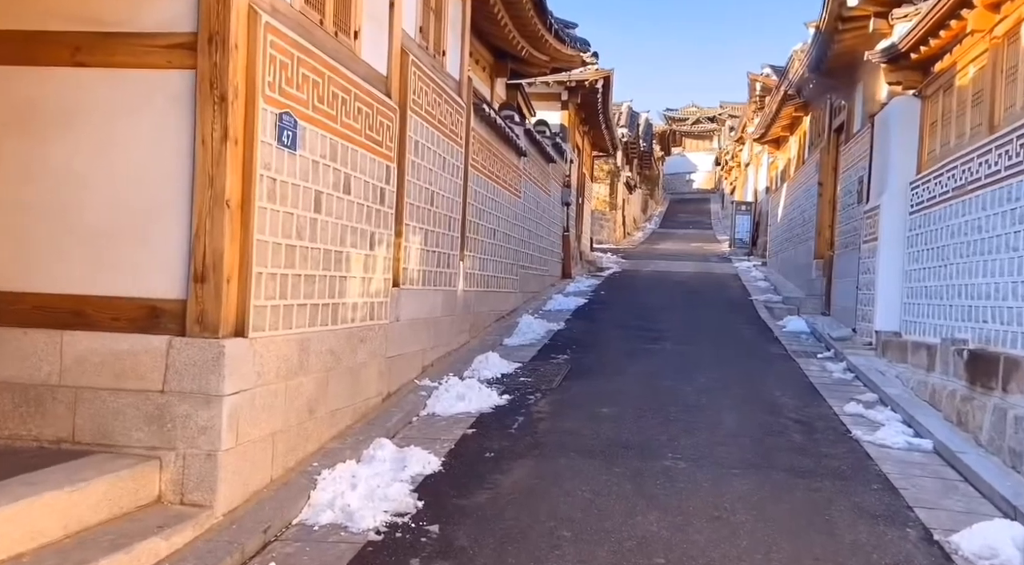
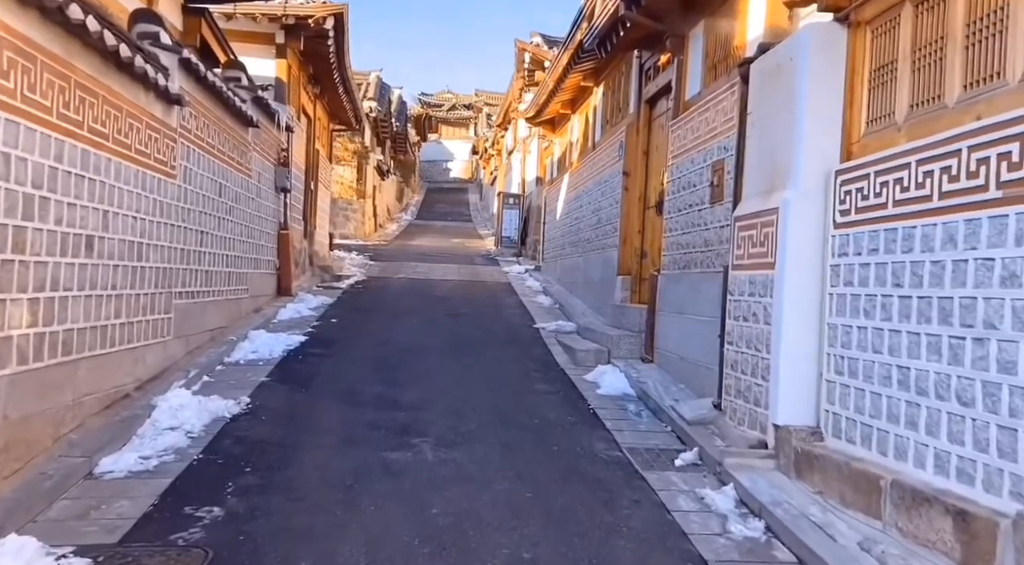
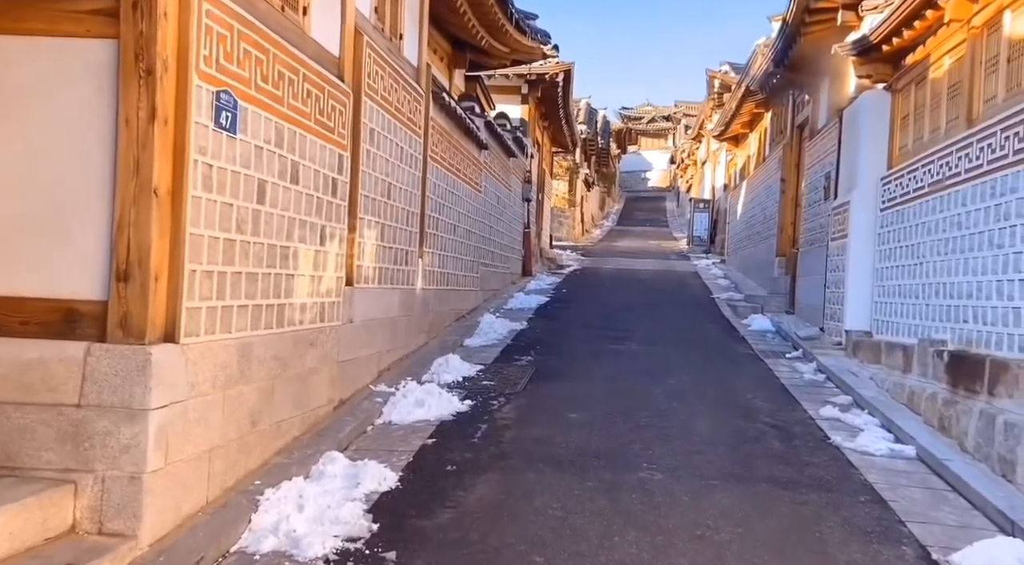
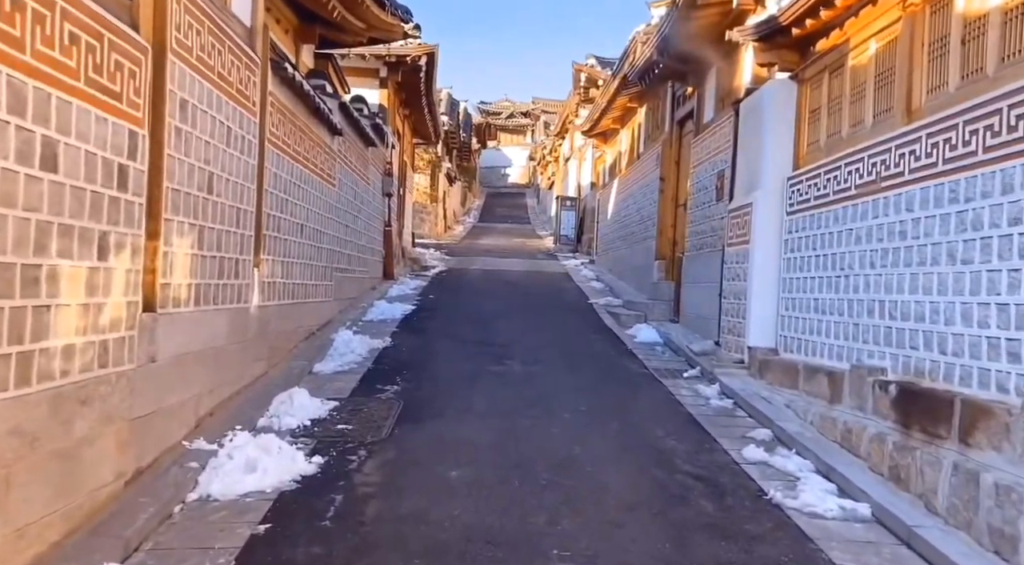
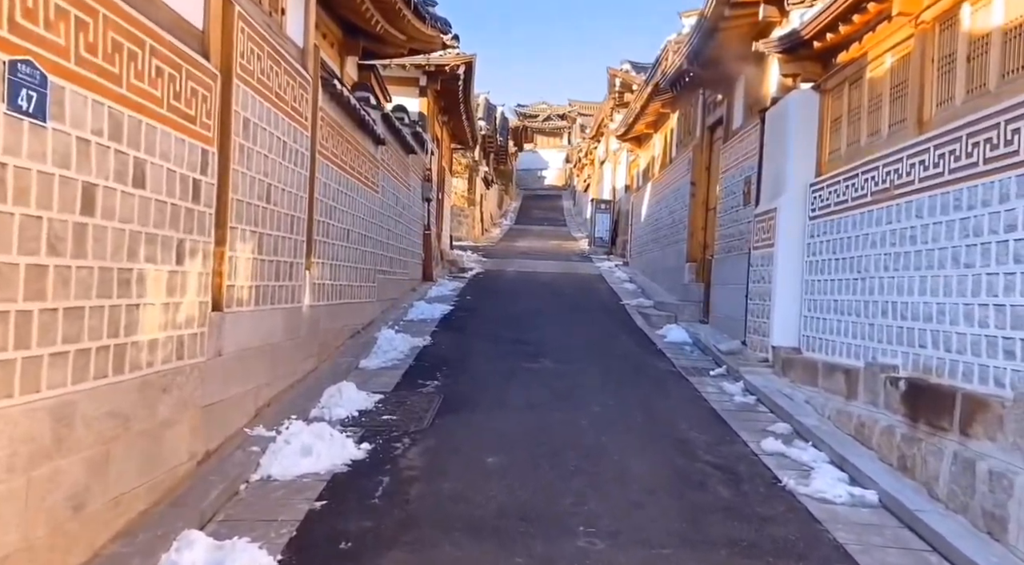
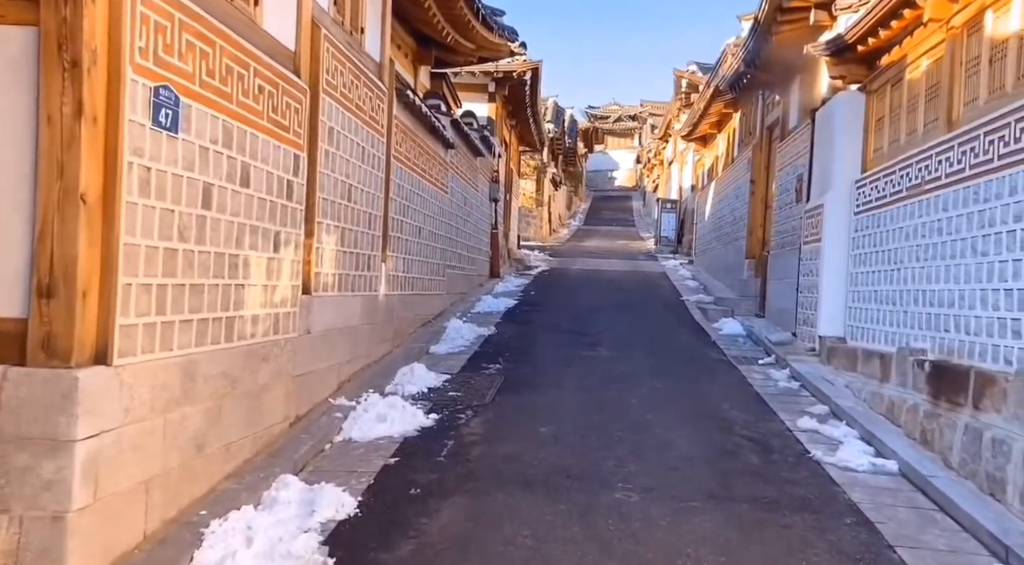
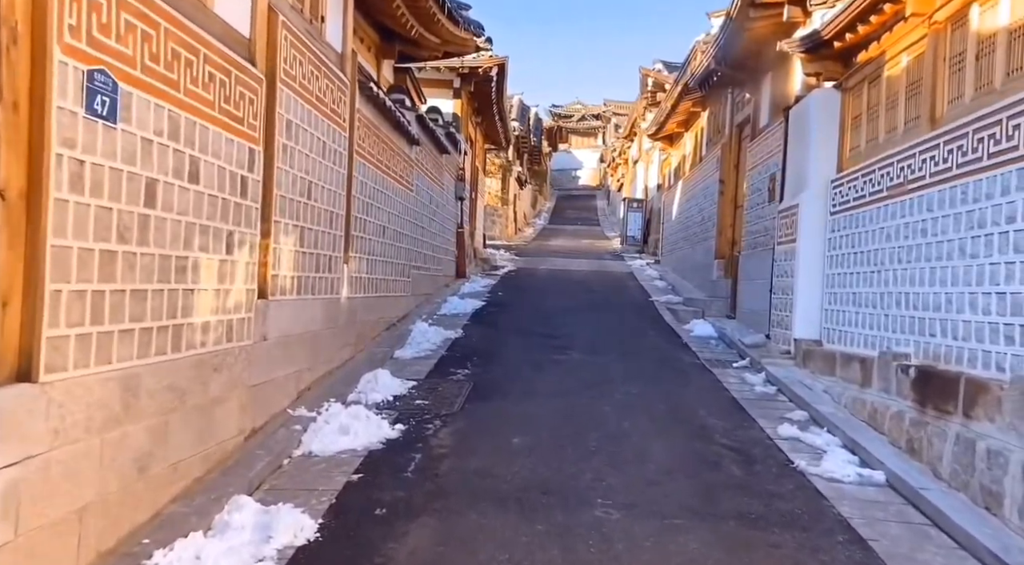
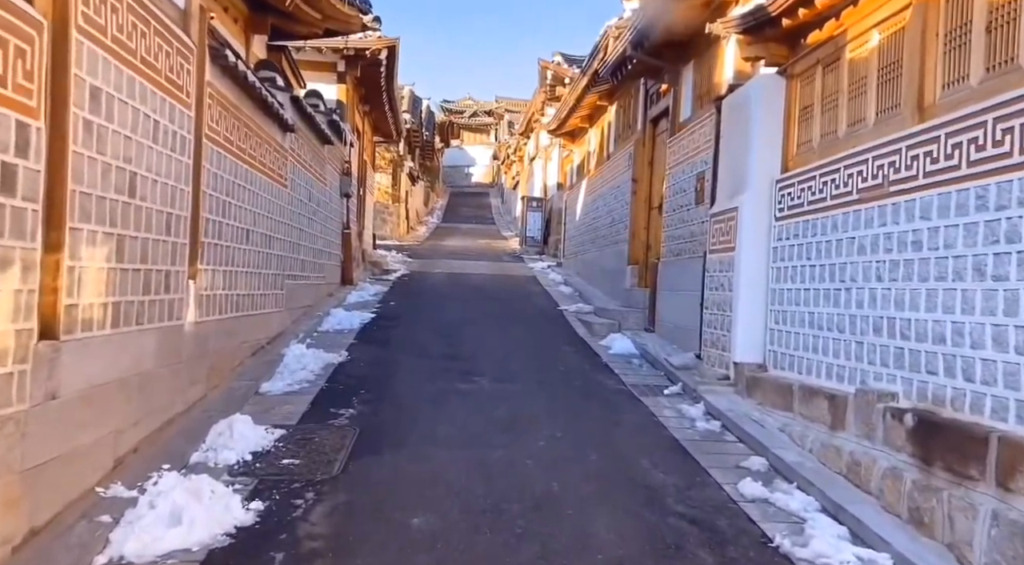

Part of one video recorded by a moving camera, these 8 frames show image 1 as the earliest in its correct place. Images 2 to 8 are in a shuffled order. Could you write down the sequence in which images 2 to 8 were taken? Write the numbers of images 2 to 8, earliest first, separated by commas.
3, 6, 7, 5, 4, 8, 2
